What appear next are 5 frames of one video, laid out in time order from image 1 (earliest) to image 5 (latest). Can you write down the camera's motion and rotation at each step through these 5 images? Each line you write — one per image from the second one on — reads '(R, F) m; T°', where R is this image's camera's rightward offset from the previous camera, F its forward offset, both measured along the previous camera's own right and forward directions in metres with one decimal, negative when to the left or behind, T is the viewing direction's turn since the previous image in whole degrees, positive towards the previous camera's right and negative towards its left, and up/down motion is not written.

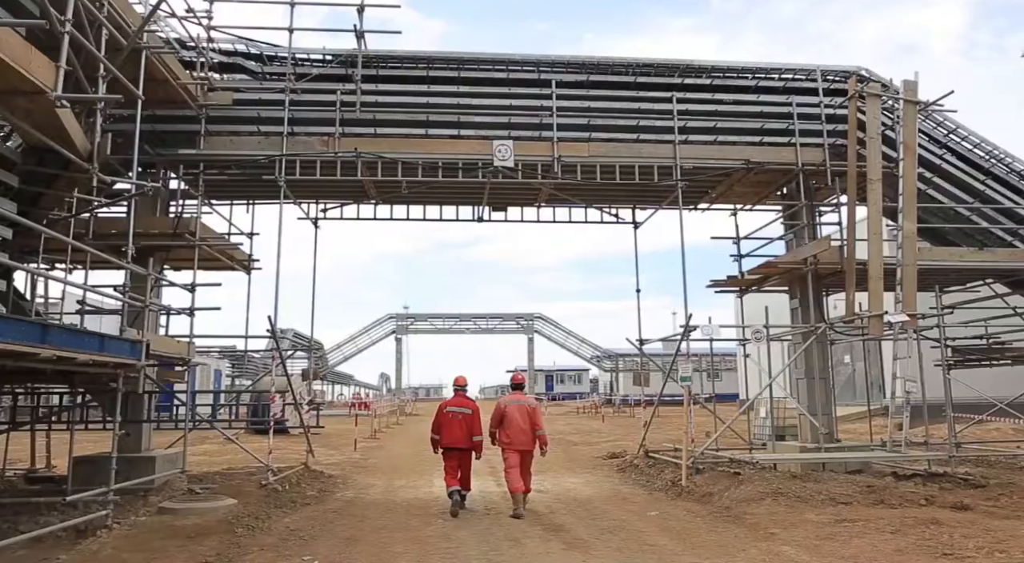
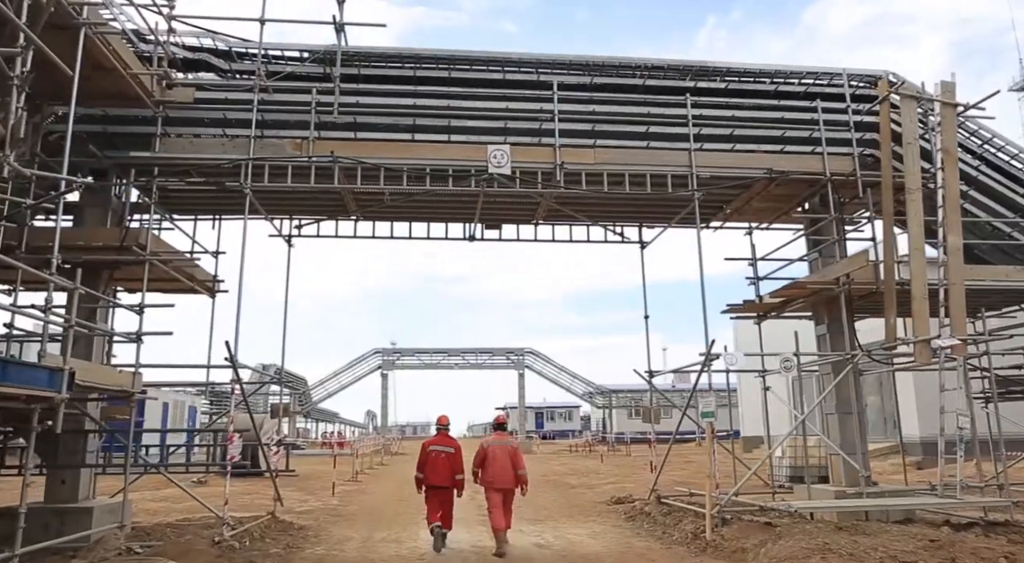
(-0.1, +1.3) m; +1°
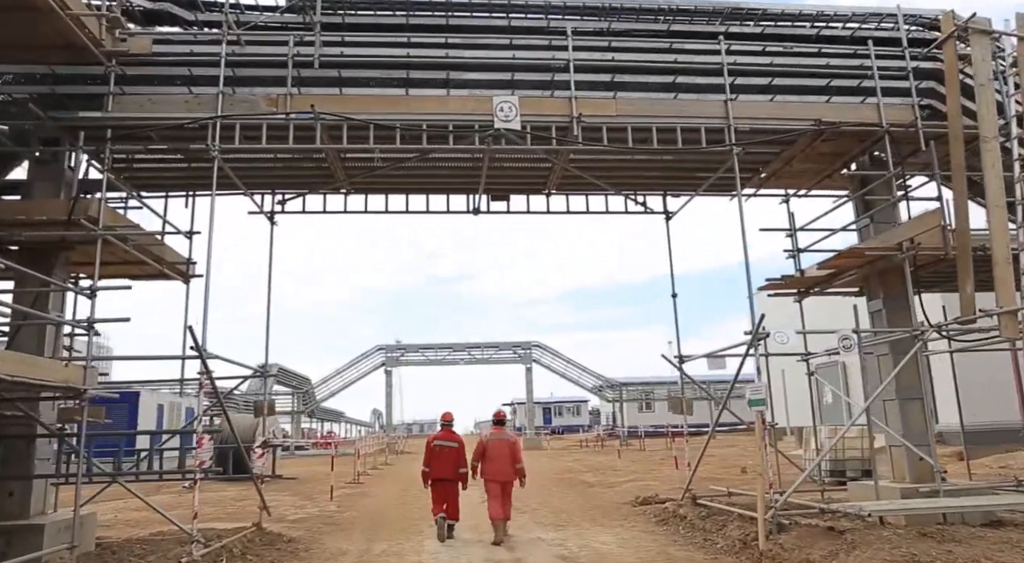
(-0.1, +1.3) m; 0°
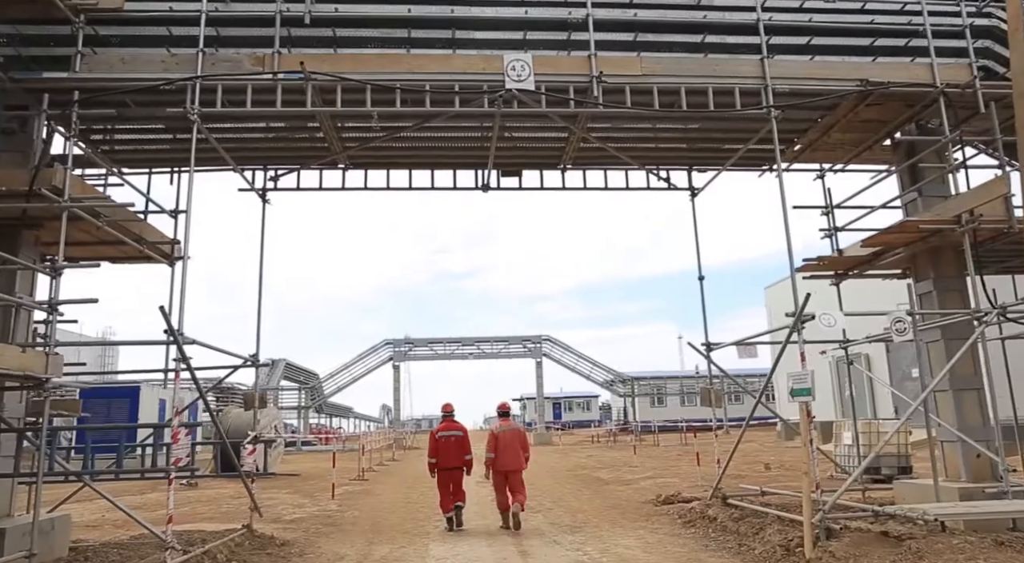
(0.0, +0.9) m; -1°
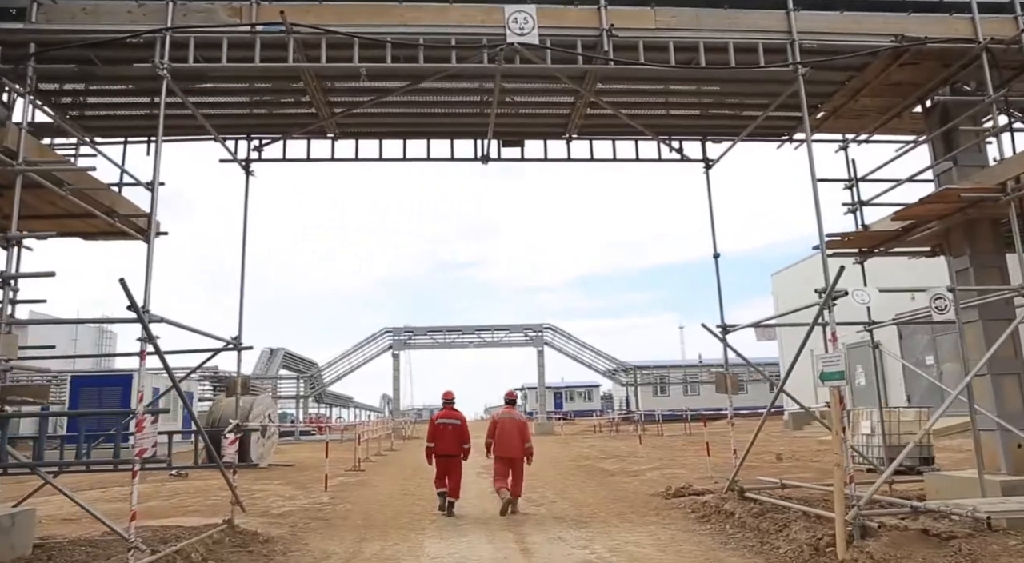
(0.0, +0.7) m; 0°
